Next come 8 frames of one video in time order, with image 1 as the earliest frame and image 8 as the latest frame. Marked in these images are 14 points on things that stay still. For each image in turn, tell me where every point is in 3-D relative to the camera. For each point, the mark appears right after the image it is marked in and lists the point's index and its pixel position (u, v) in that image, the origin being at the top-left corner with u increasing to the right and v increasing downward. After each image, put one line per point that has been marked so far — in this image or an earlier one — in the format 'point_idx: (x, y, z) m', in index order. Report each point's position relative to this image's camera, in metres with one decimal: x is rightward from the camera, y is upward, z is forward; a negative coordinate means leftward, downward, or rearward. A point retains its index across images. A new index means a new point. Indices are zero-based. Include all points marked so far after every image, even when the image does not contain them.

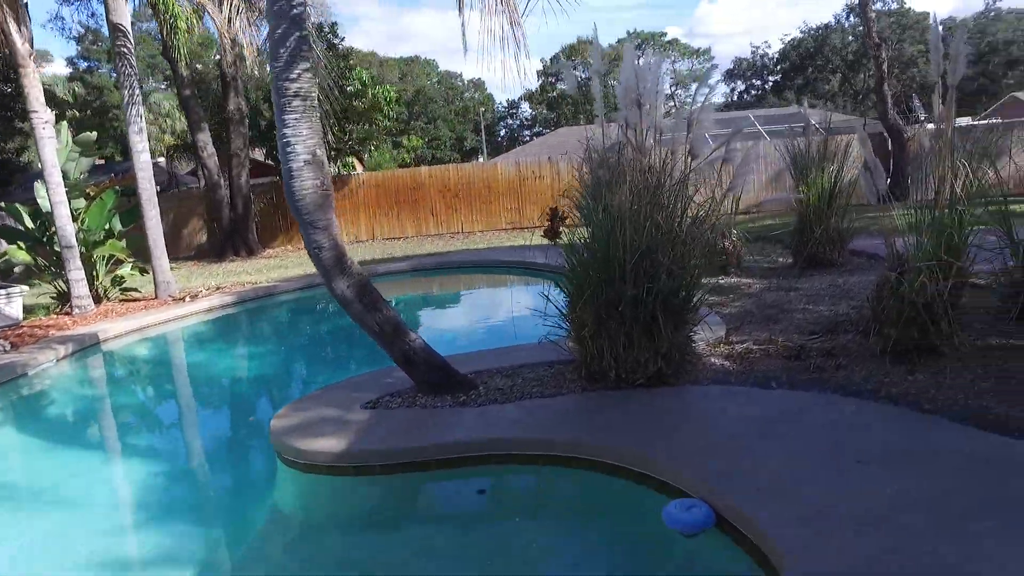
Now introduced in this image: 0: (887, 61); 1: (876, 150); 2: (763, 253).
0: (+7.4, +4.4, +13.0) m
1: (+7.6, +2.8, +13.7) m
2: (+2.9, +0.4, +7.8) m
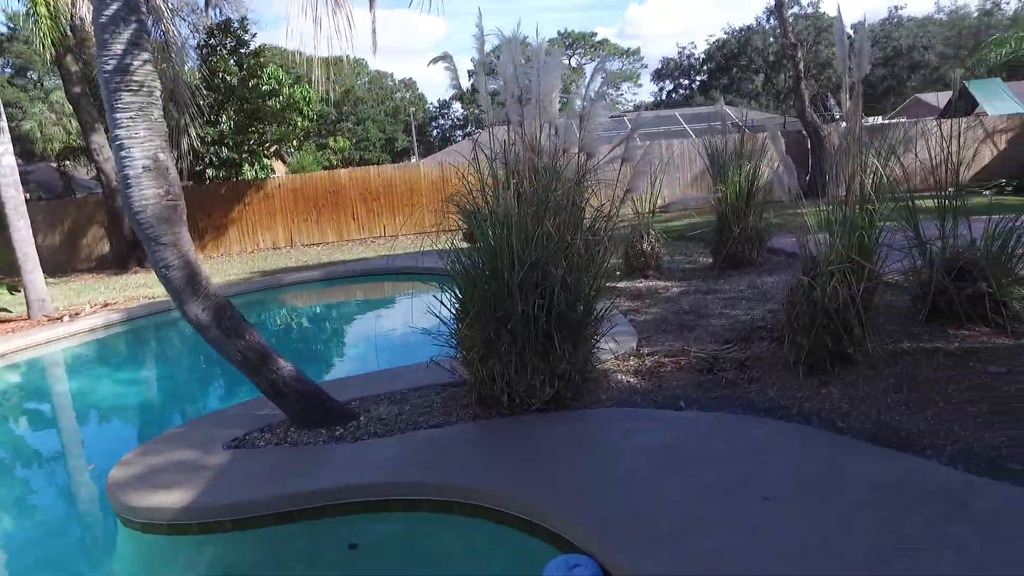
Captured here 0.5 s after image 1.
0: (+5.8, +4.5, +13.2) m
1: (+6.0, +3.0, +14.0) m
2: (+2.0, +0.4, +7.7) m
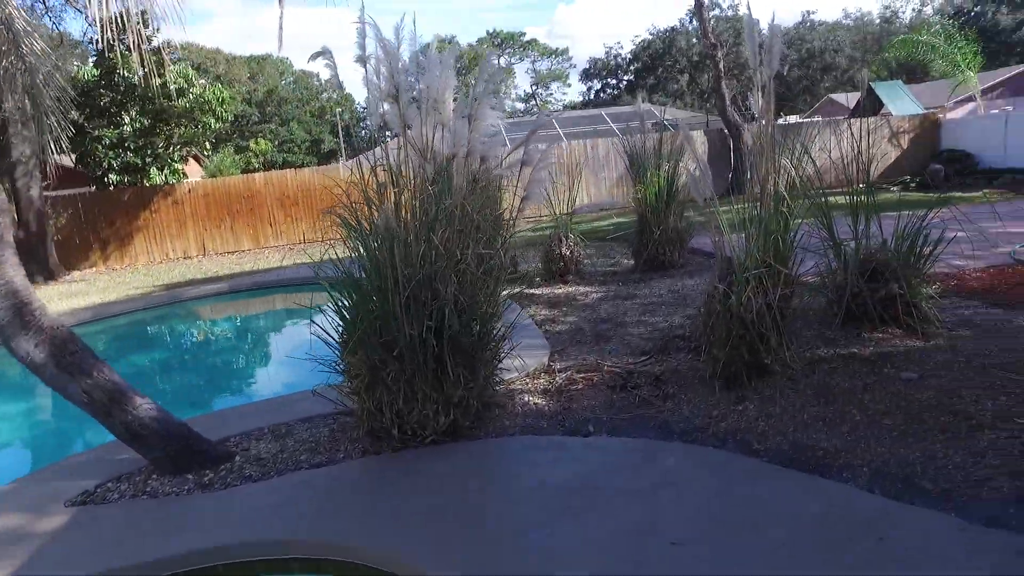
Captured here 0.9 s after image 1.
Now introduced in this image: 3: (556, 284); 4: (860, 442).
0: (+4.2, +4.6, +13.4) m
1: (+4.4, +3.0, +14.2) m
2: (+1.1, +0.4, +7.5) m
3: (+0.4, 0.0, +6.2) m
4: (+1.3, -0.6, +2.5) m
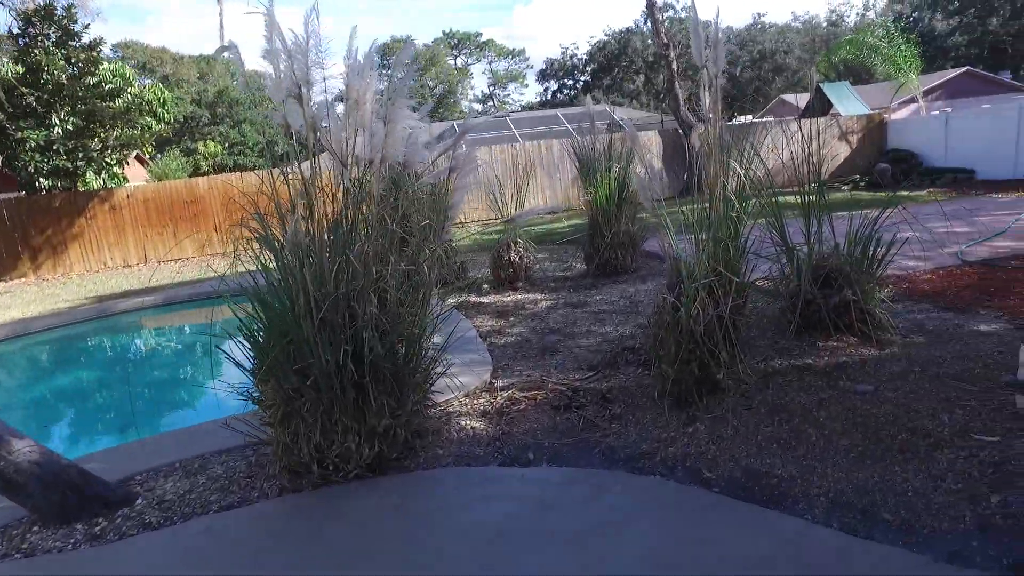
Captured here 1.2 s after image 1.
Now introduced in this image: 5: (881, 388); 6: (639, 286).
0: (+3.3, +4.6, +13.4) m
1: (+3.4, +3.0, +14.1) m
2: (+0.5, +0.3, +7.3) m
3: (-0.1, 0.0, +5.9) m
4: (+1.1, -0.6, +2.4) m
5: (+1.6, -0.4, +2.9) m
6: (+1.0, 0.0, +5.5) m
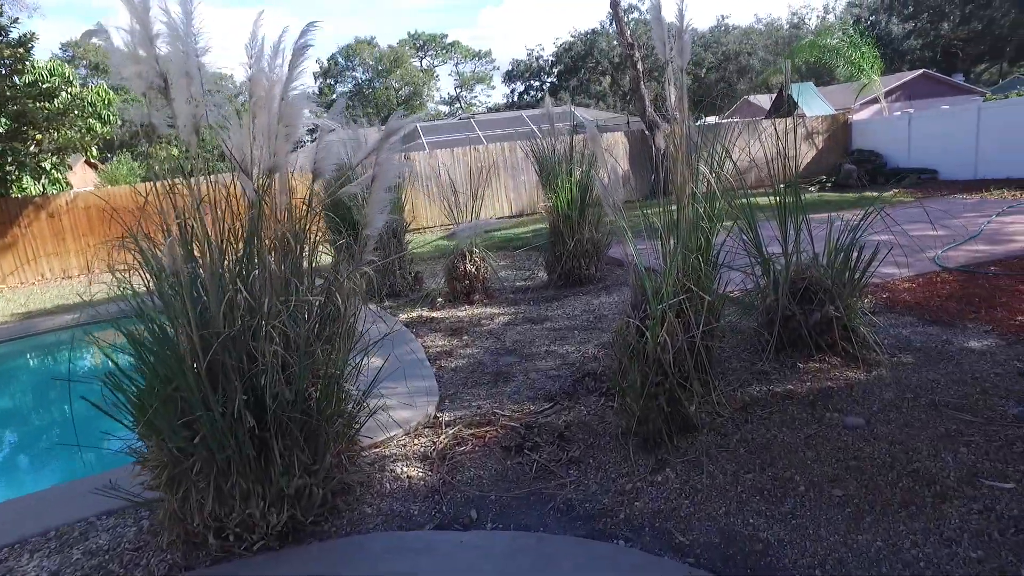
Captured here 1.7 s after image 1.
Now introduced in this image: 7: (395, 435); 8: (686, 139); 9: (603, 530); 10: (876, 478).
0: (+2.5, +4.5, +13.1) m
1: (+2.7, +2.9, +13.9) m
2: (+0.1, +0.2, +6.9) m
3: (-0.4, -0.1, +5.5) m
4: (+0.9, -0.7, +2.0) m
5: (+1.4, -0.5, +2.6) m
6: (+0.7, -0.1, +5.2) m
7: (-0.5, -0.6, +2.9) m
8: (+0.8, +0.7, +2.9) m
9: (+0.3, -0.8, +2.1) m
10: (+1.2, -0.6, +2.2) m
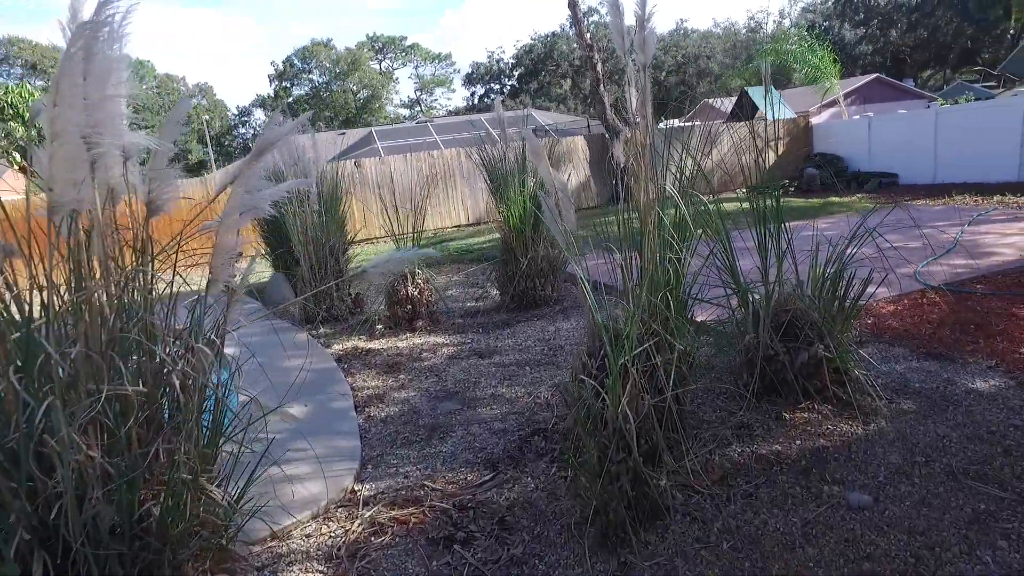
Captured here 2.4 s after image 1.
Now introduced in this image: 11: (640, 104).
0: (+1.7, +4.3, +12.7) m
1: (+1.8, +2.7, +13.5) m
2: (-0.4, 0.0, +6.4) m
3: (-0.8, -0.3, +4.9) m
4: (+0.7, -0.9, +1.5) m
5: (+1.2, -0.7, +2.1) m
6: (+0.3, -0.3, +4.6) m
7: (-0.8, -0.8, +2.3) m
8: (+0.5, +0.5, +2.4) m
9: (+0.1, -0.9, +1.6) m
10: (+1.0, -0.8, +1.7) m
11: (+0.5, +0.7, +2.4) m
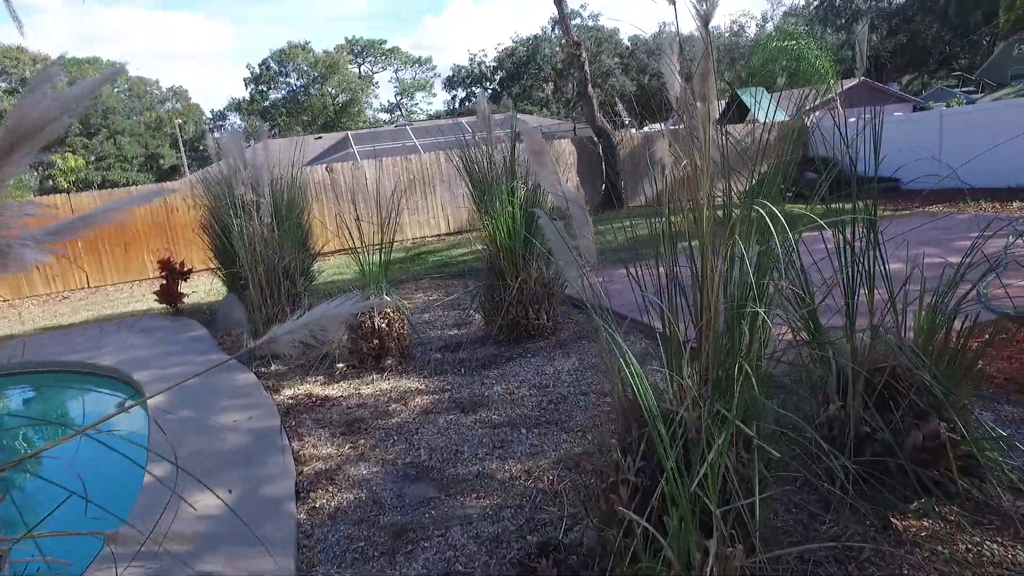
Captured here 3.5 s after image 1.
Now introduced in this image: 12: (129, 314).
0: (+1.4, +4.1, +11.9) m
1: (+1.5, +2.5, +12.7) m
2: (-0.5, -0.2, +5.5) m
3: (-0.9, -0.5, +4.1) m
4: (+0.7, -1.0, +0.7) m
5: (+1.2, -0.8, +1.3) m
6: (+0.3, -0.4, +3.8) m
7: (-0.8, -1.0, +1.5) m
8: (+0.5, +0.3, +1.6) m
9: (+0.1, -1.1, +0.7) m
10: (+1.0, -0.9, +0.9) m
11: (+0.5, +0.5, +1.6) m
12: (-4.3, -0.3, +7.5) m
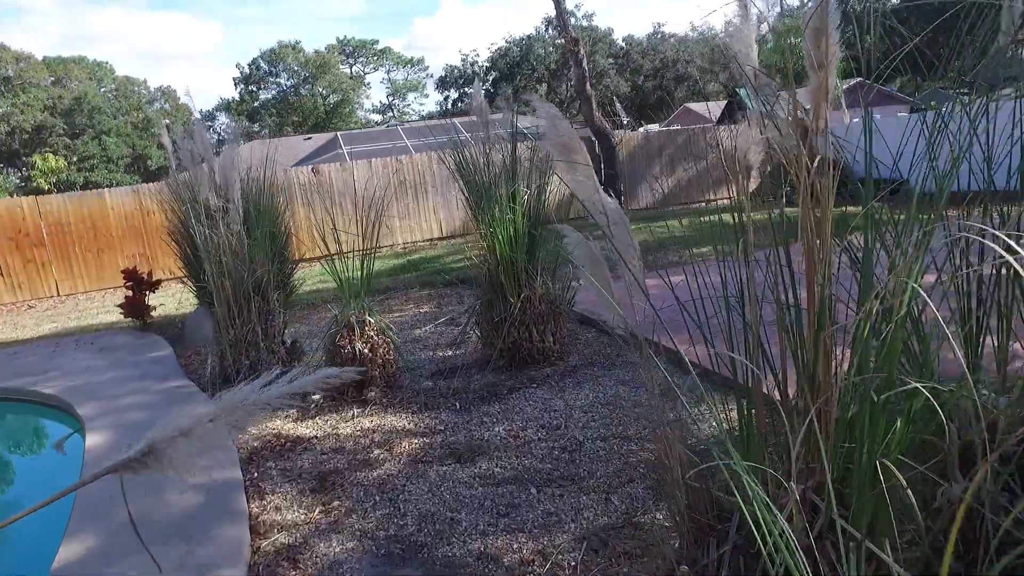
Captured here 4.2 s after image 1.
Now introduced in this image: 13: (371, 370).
0: (+1.3, +3.9, +11.4) m
1: (+1.4, +2.4, +12.1) m
2: (-0.5, -0.3, +4.9) m
3: (-0.9, -0.6, +3.5) m
4: (+0.8, -1.1, +0.1) m
5: (+1.2, -0.9, +0.8) m
6: (+0.3, -0.5, +3.3) m
7: (-0.7, -1.1, +0.9) m
8: (+0.5, +0.2, +1.0) m
9: (+0.2, -1.2, +0.2) m
10: (+1.1, -1.0, +0.3) m
11: (+0.5, +0.4, +1.1) m
12: (-4.4, -0.4, +6.9) m
13: (-0.8, -0.4, +3.6) m
